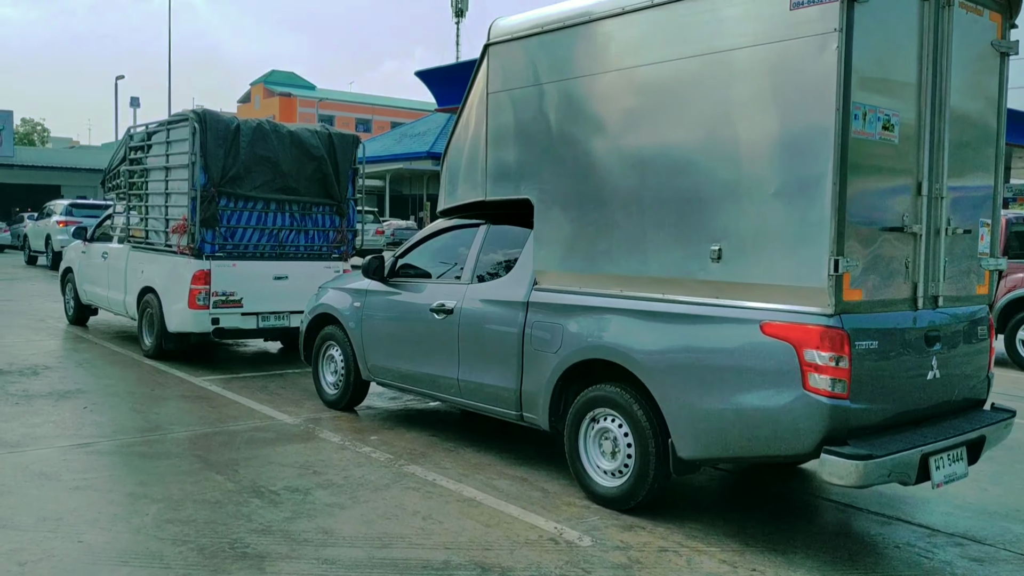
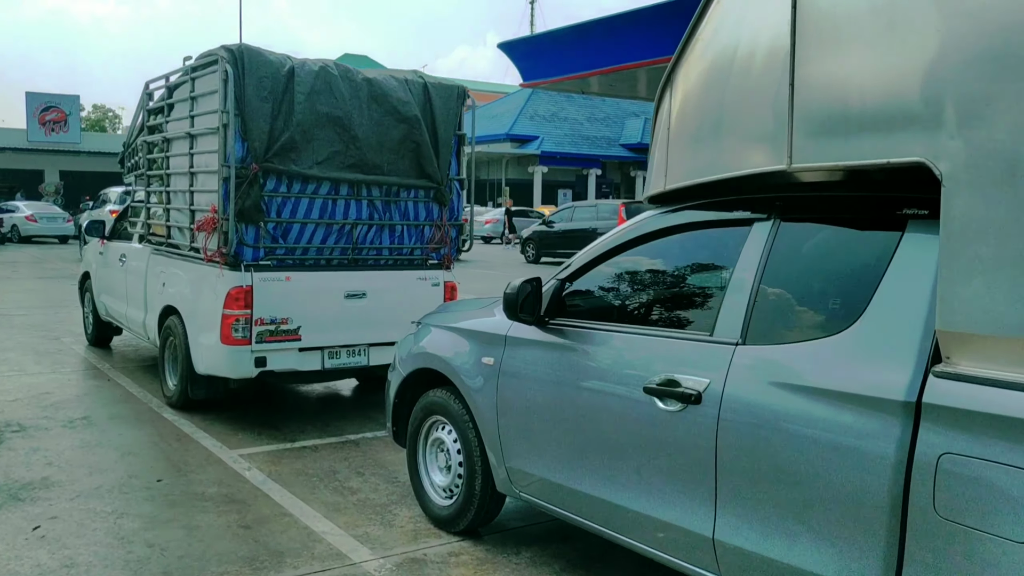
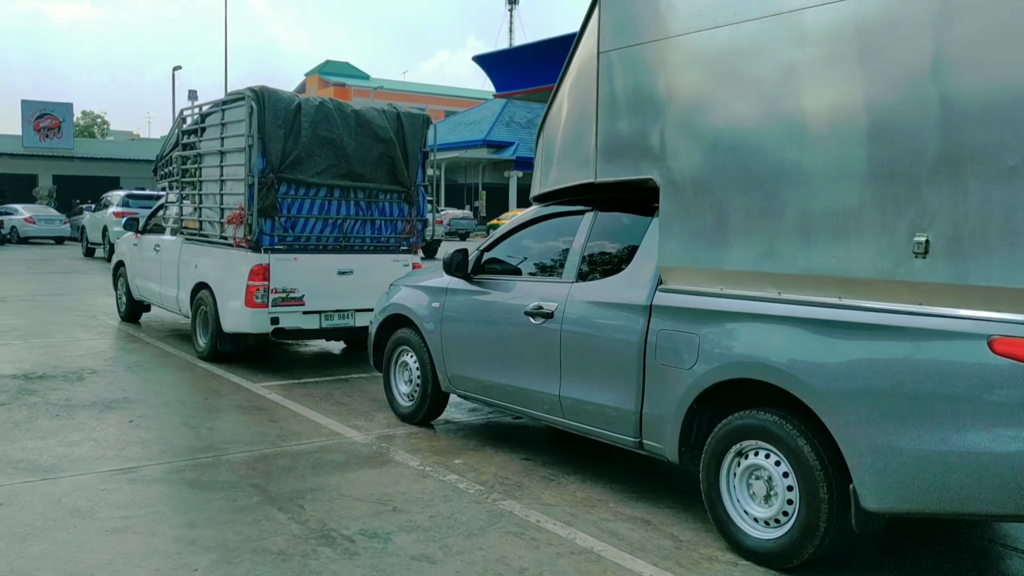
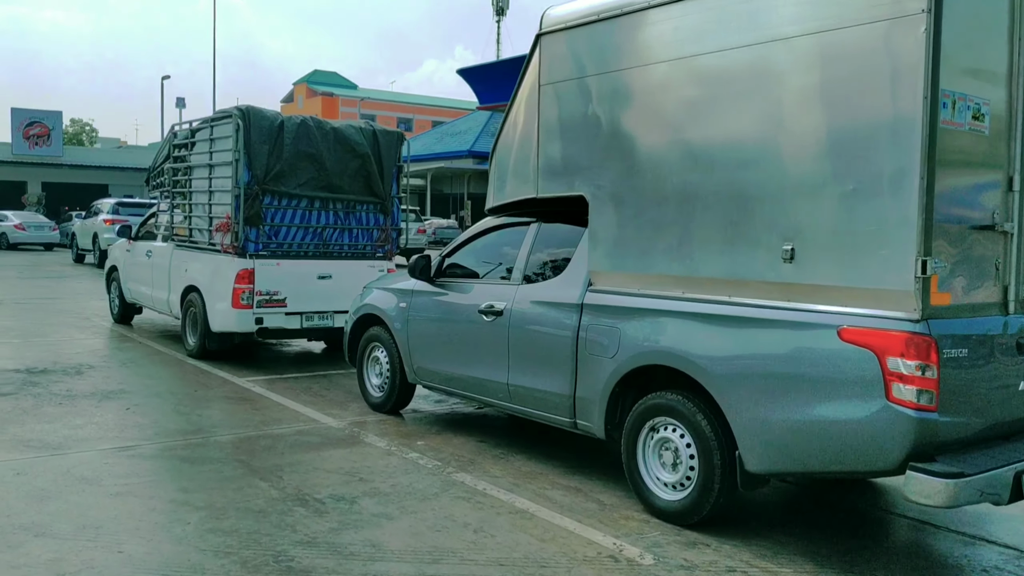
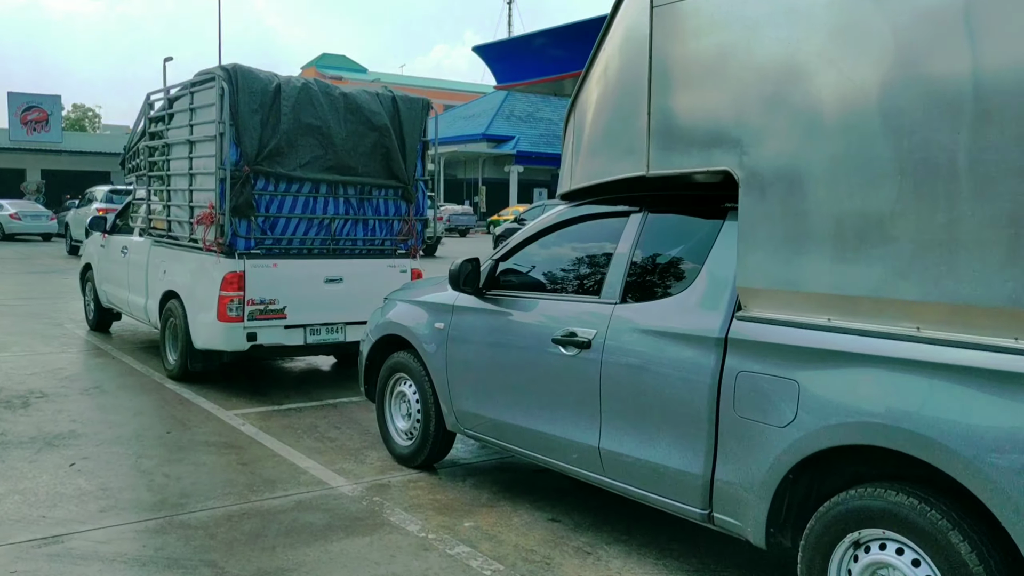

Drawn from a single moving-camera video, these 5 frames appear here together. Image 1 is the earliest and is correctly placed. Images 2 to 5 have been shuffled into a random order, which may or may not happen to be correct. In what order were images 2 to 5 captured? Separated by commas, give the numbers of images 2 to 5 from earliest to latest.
4, 3, 5, 2
